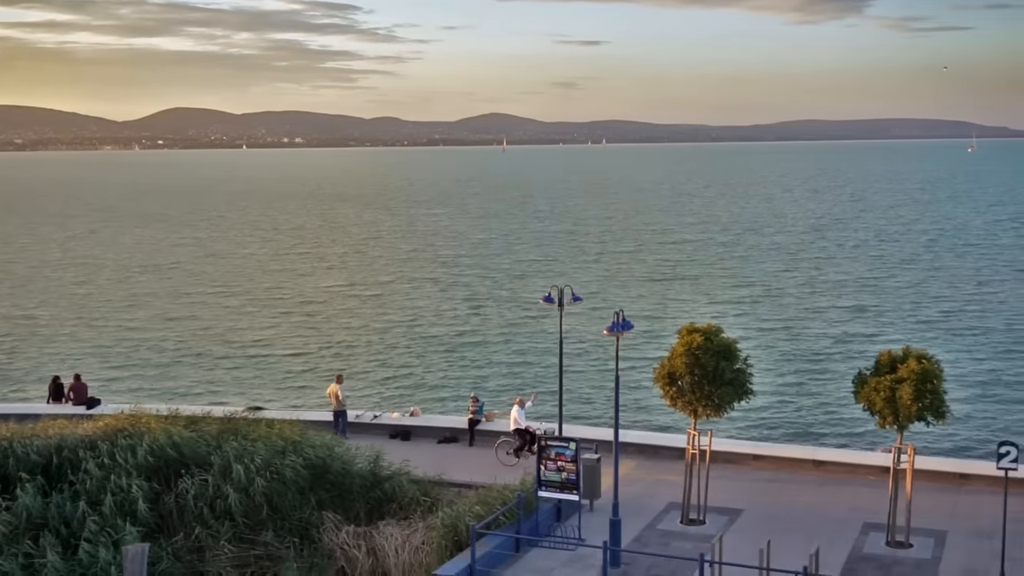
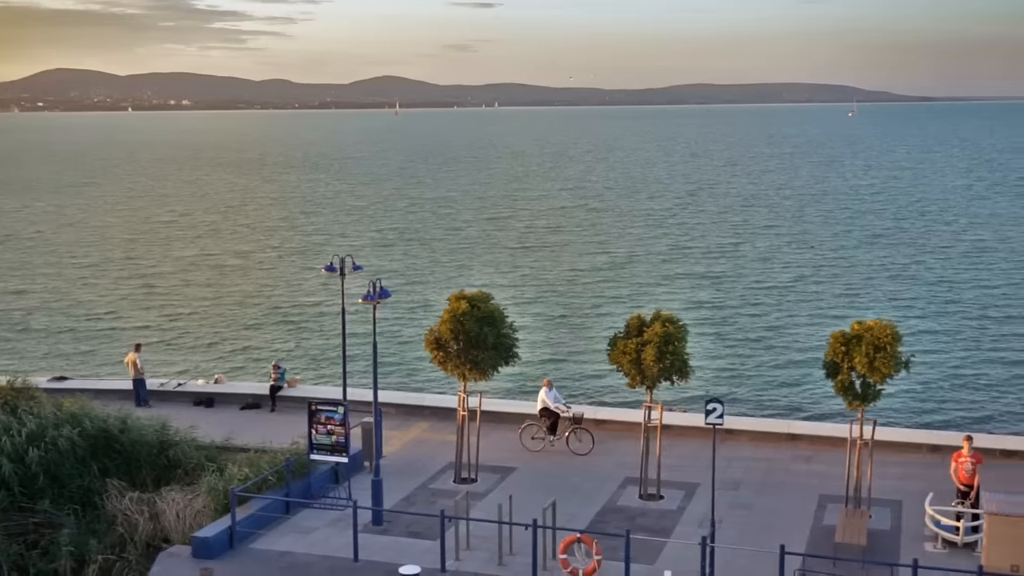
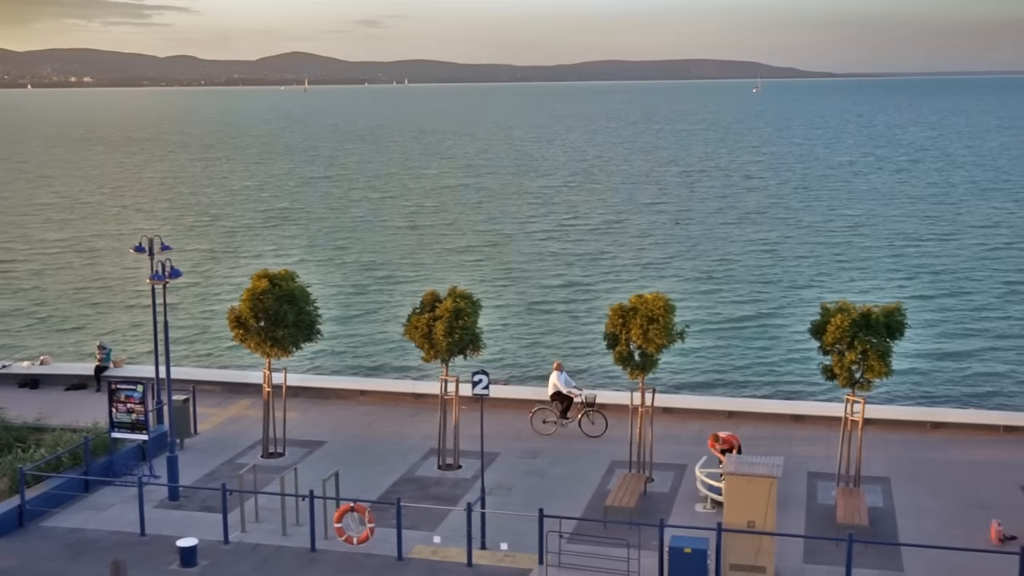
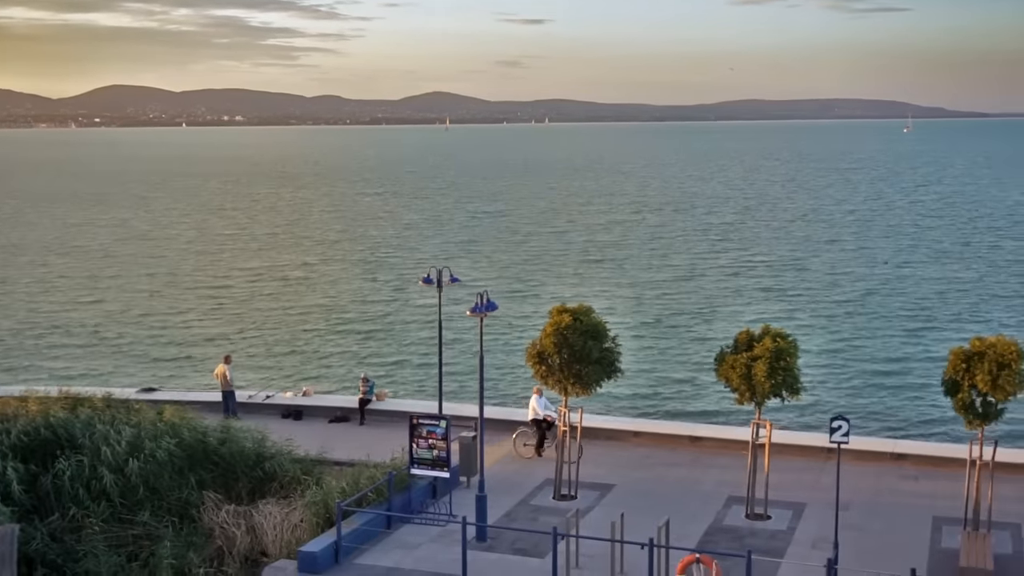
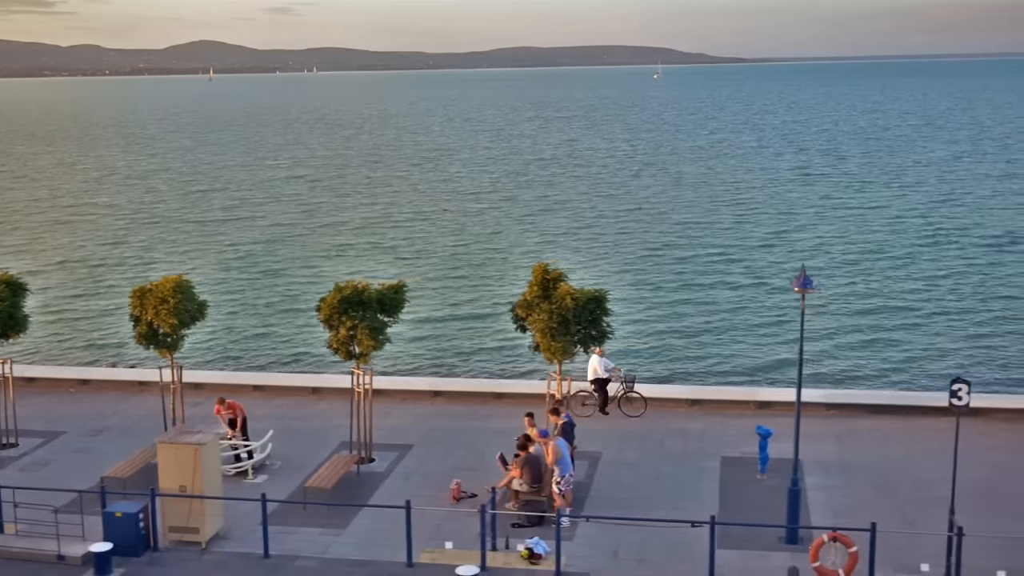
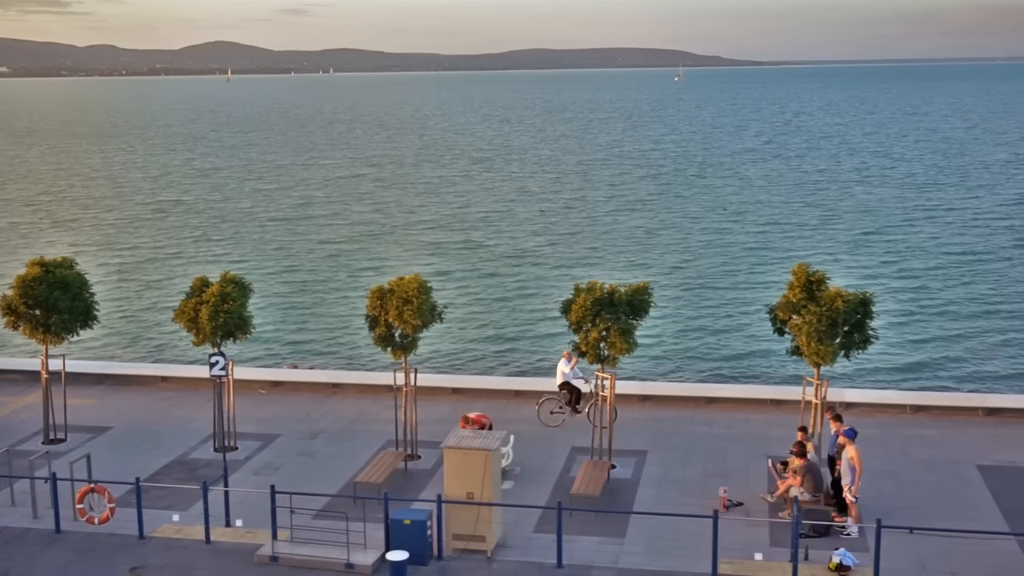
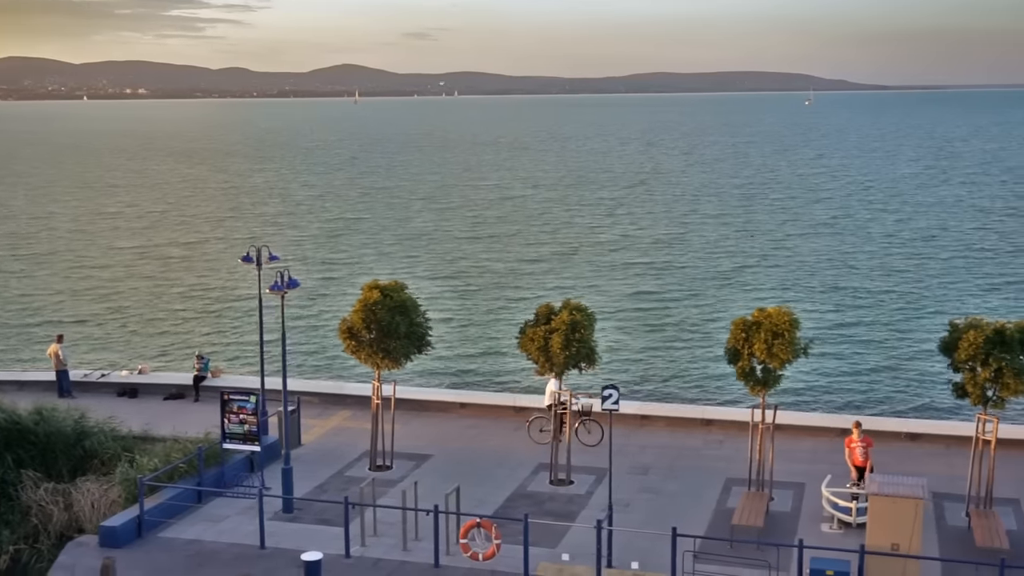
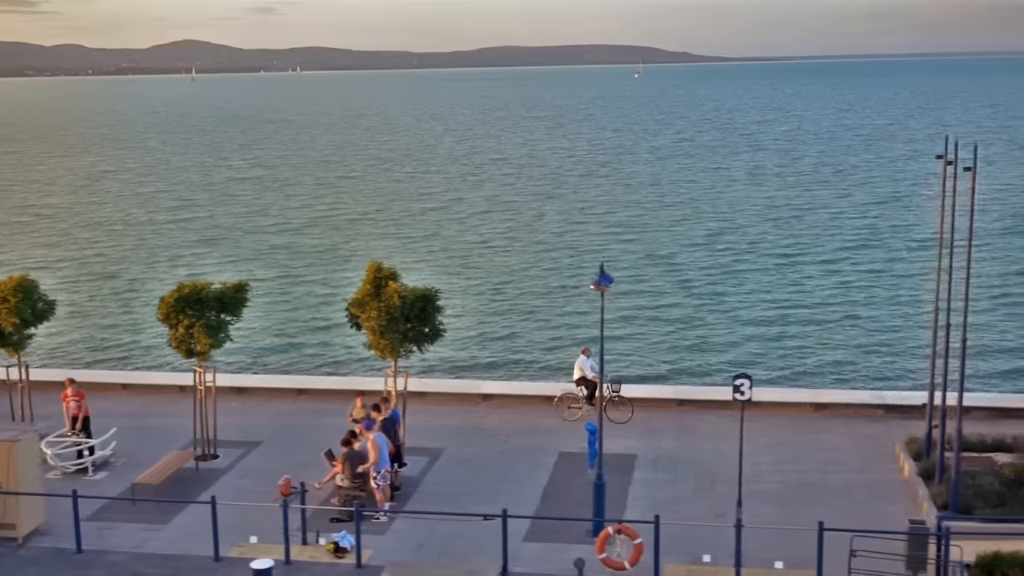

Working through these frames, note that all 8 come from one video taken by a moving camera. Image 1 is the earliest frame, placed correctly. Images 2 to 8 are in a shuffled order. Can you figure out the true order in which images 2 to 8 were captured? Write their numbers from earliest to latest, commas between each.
4, 2, 7, 3, 6, 5, 8
